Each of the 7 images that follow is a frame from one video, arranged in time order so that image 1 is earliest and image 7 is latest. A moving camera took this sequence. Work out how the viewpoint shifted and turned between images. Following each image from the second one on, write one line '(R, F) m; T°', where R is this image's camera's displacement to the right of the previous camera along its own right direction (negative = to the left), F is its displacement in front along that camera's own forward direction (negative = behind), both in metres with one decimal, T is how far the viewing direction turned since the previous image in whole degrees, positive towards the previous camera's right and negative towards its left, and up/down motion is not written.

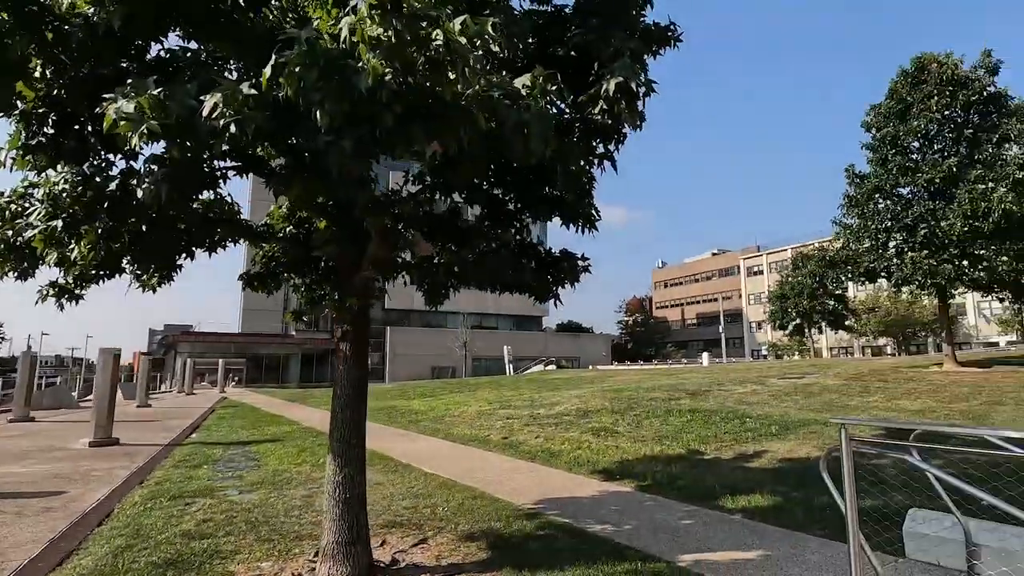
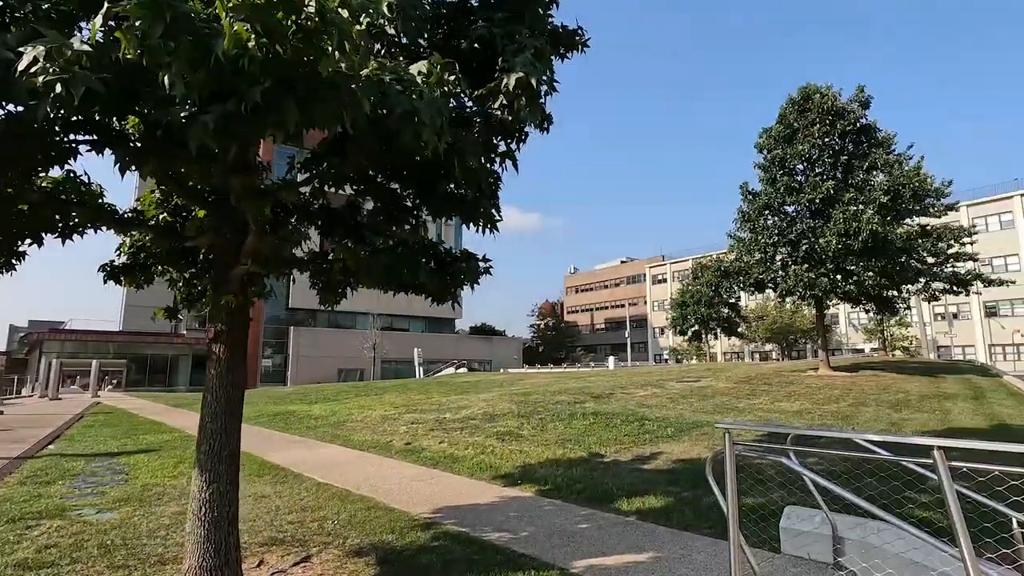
(+0.1, +0.1) m; +9°
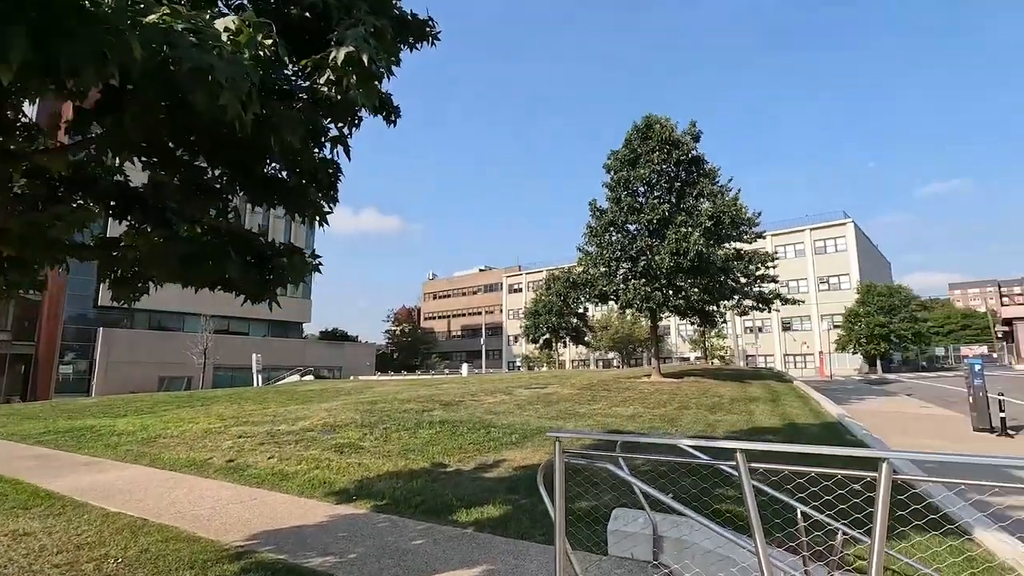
(+0.1, +0.2) m; +14°
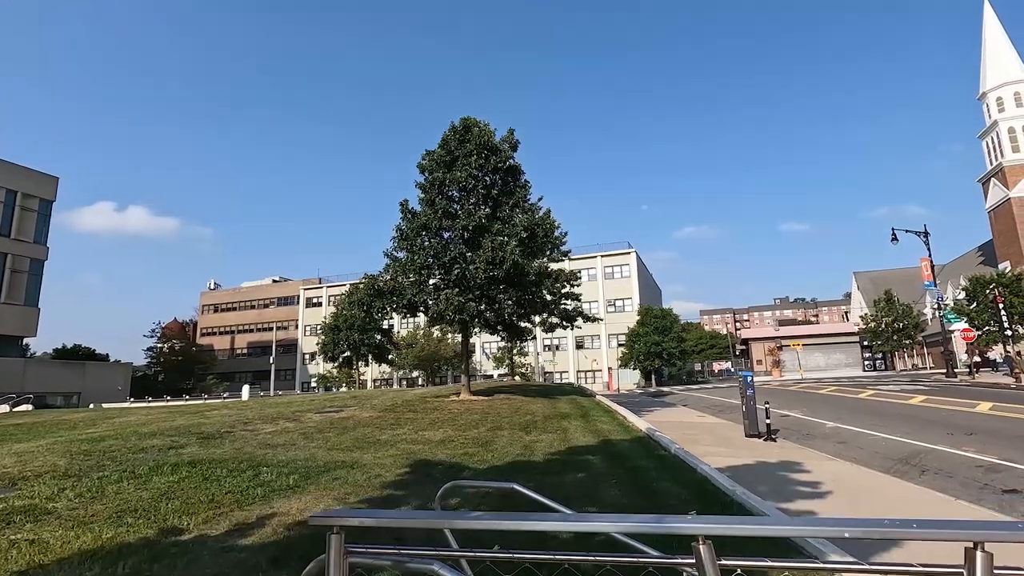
(+0.2, +1.6) m; +19°
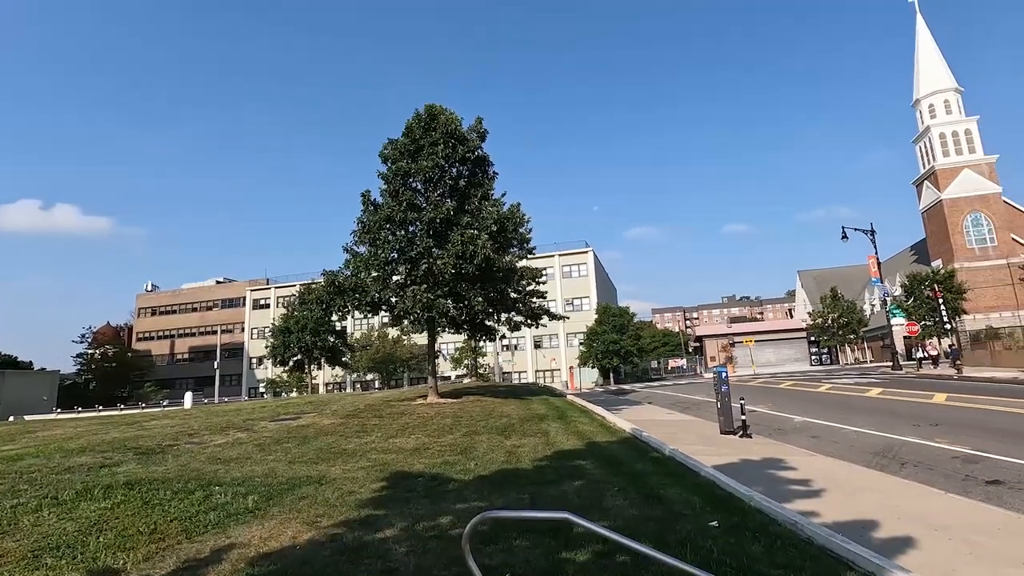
(-0.4, +0.8) m; +5°
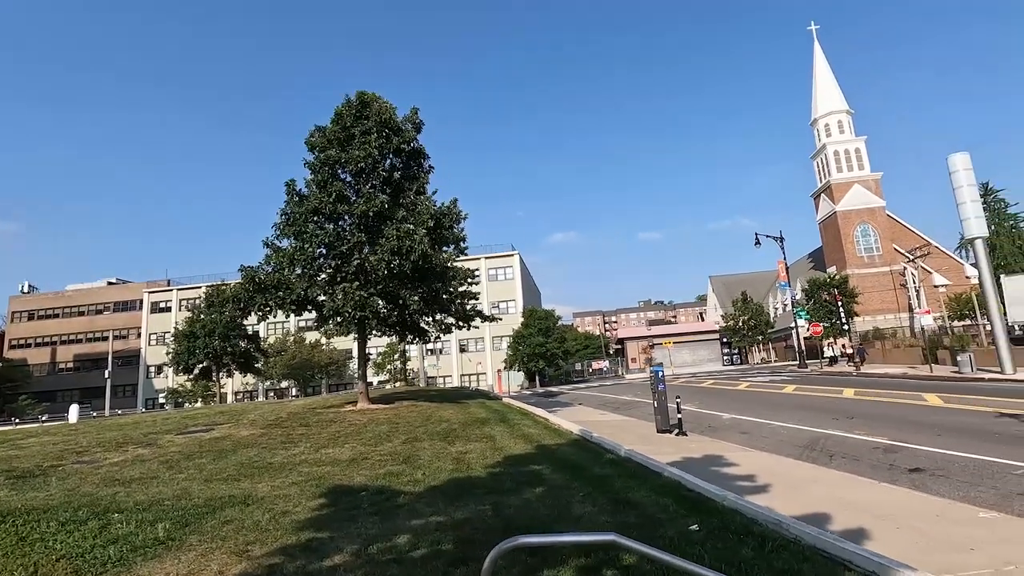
(-0.4, +0.6) m; +8°
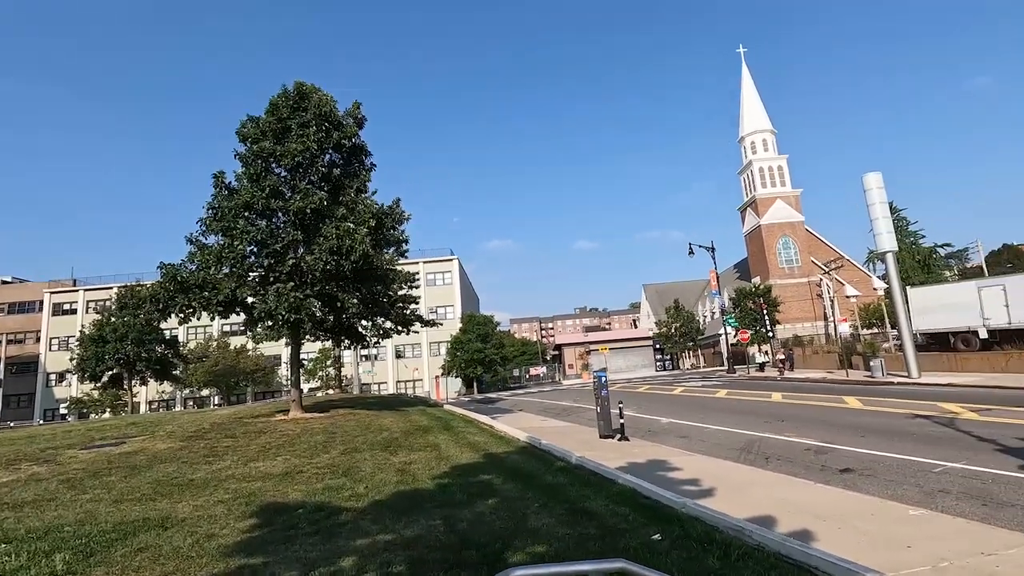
(-0.2, +0.3) m; +6°
